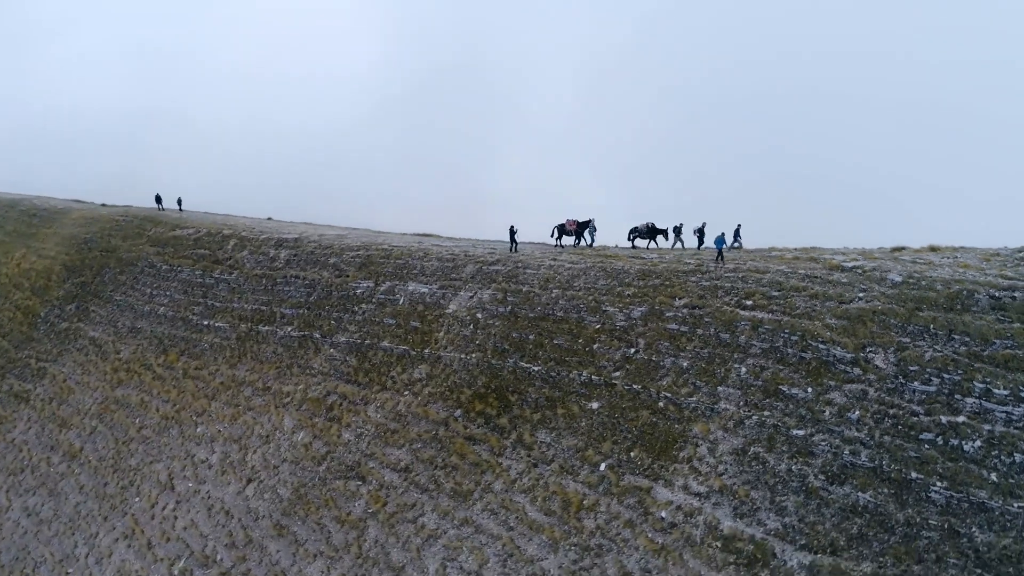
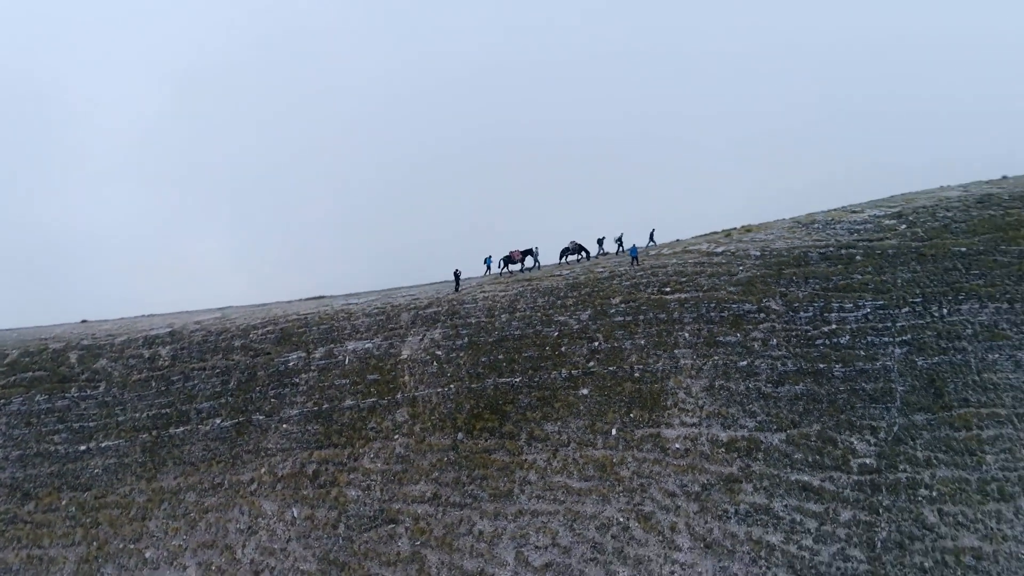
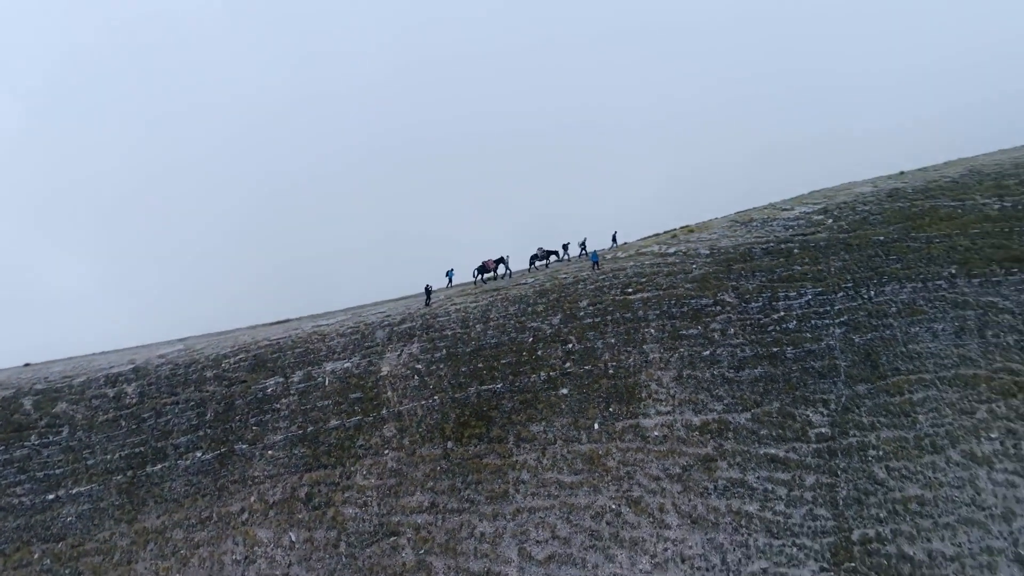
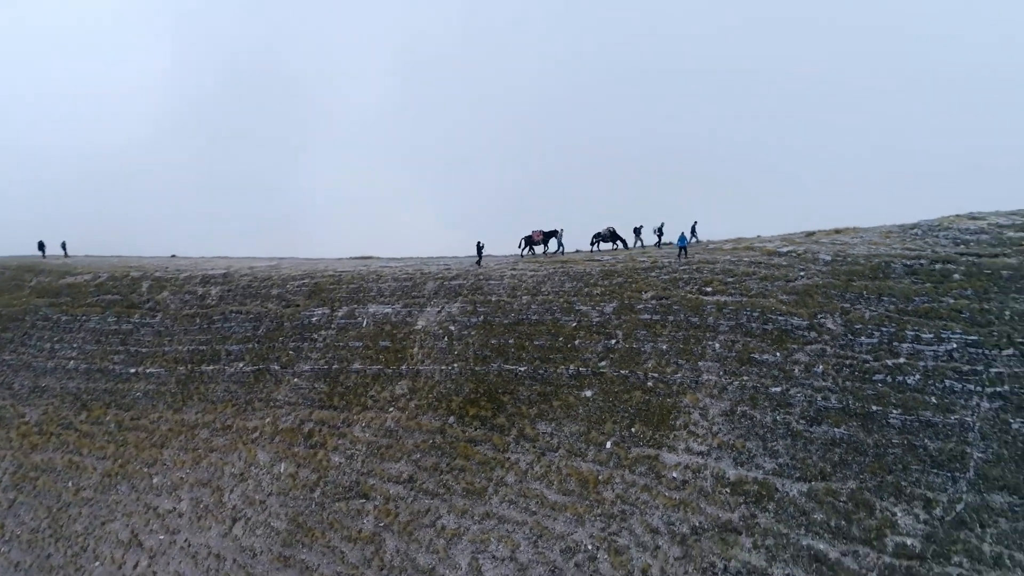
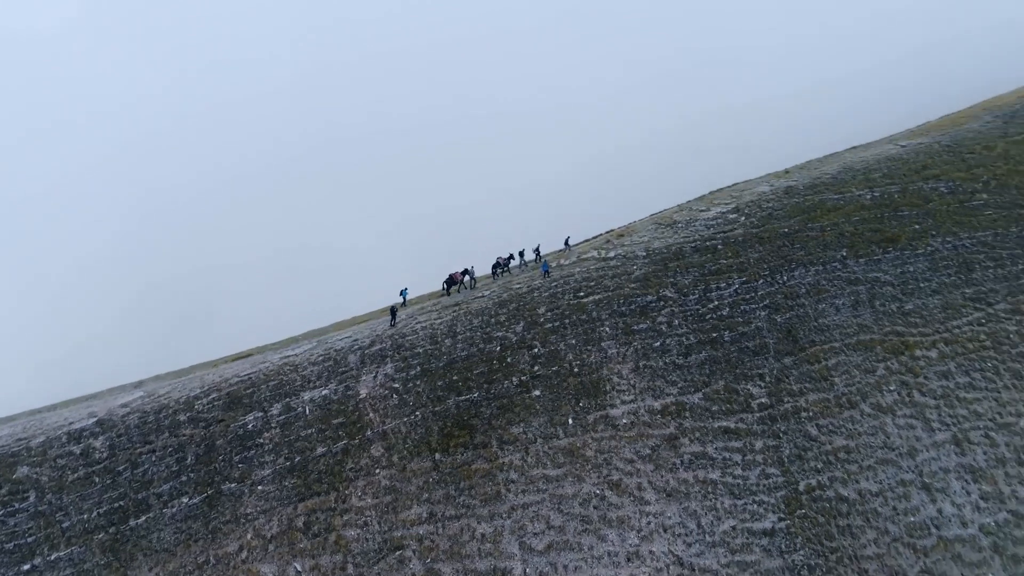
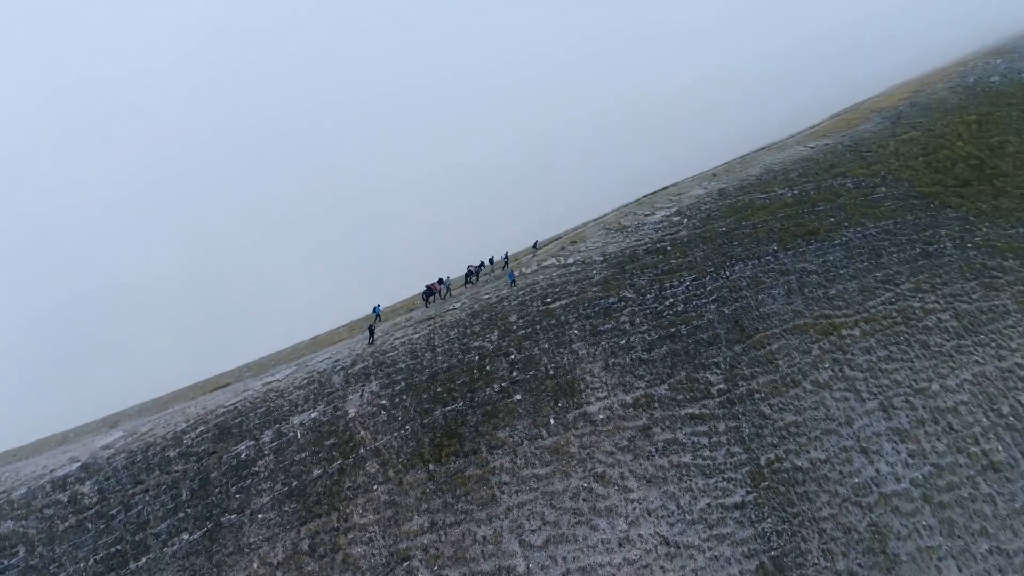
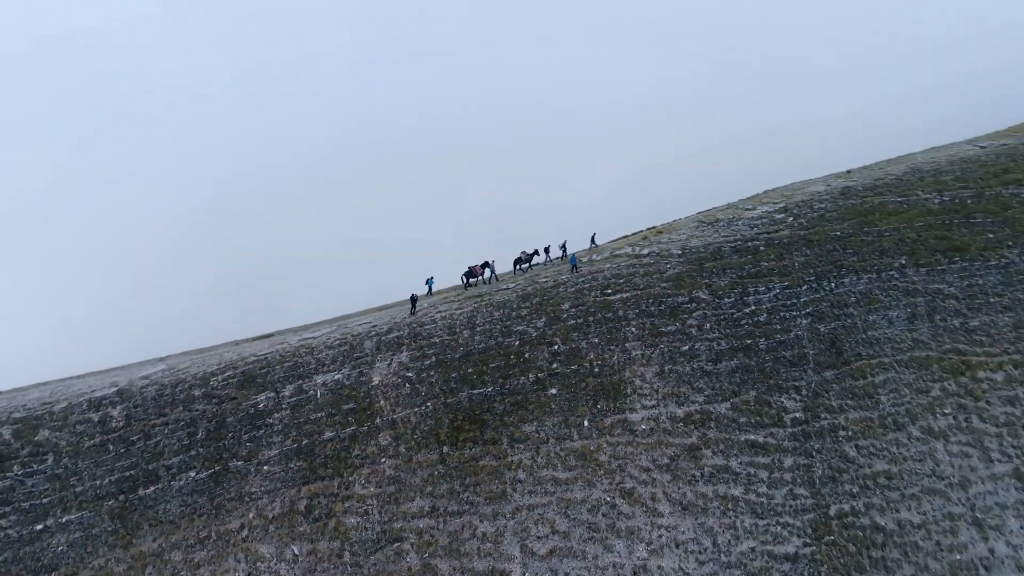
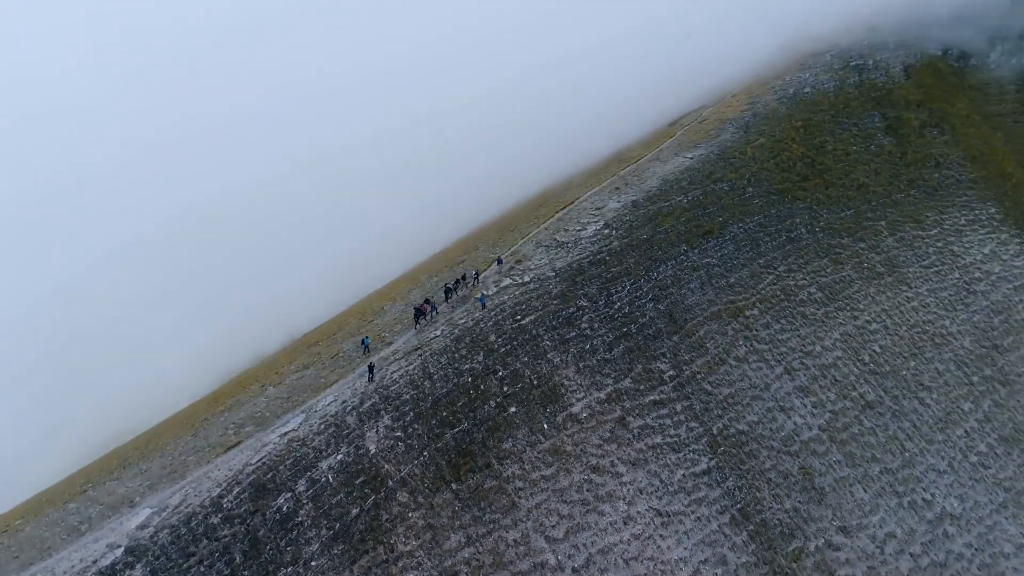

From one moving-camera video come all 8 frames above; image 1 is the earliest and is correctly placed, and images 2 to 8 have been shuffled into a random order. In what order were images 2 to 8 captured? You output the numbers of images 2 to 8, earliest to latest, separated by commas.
4, 2, 3, 7, 5, 6, 8
